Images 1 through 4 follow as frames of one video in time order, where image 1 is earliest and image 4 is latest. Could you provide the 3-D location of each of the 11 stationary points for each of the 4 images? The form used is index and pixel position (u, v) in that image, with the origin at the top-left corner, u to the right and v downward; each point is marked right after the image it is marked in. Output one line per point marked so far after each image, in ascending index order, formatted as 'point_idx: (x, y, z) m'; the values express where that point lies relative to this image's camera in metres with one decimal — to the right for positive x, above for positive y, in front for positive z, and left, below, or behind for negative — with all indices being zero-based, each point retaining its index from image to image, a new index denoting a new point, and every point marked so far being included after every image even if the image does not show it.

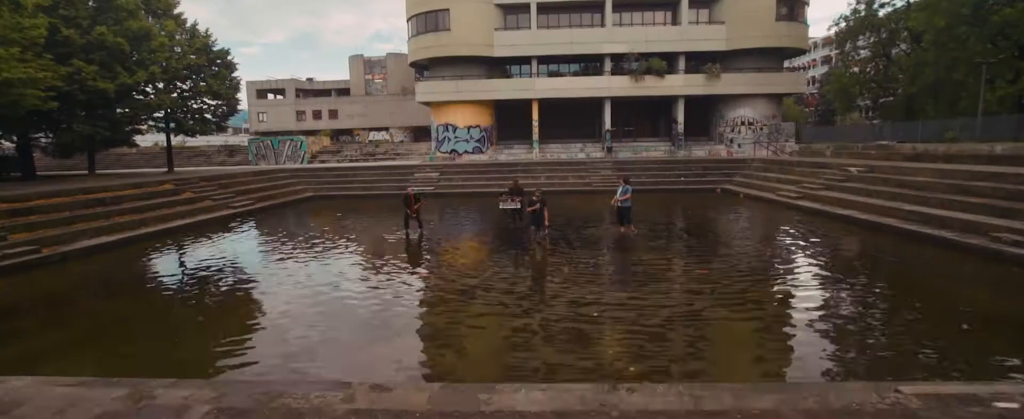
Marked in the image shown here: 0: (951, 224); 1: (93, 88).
0: (+8.7, -0.3, +9.9) m
1: (-12.3, +3.6, +14.6) m
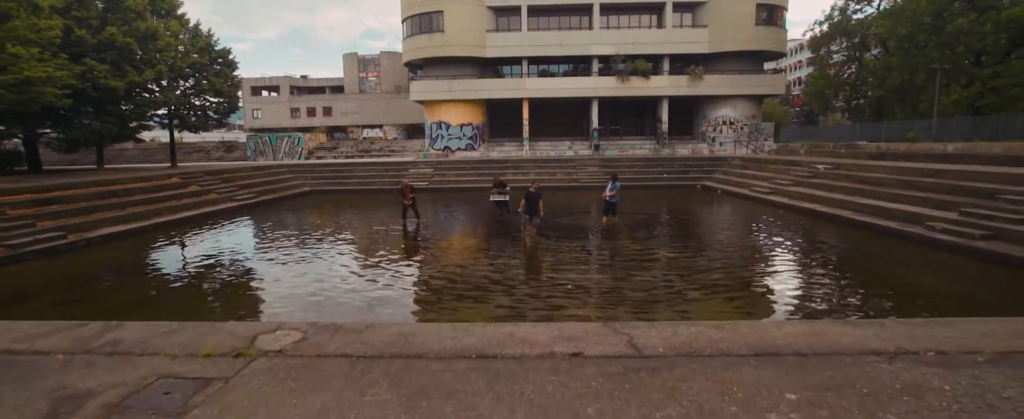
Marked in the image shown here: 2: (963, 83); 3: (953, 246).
0: (+8.5, -0.1, +10.9) m
1: (-12.6, +3.8, +15.3) m
2: (+15.2, +4.3, +16.7) m
3: (+7.8, -0.6, +8.7) m
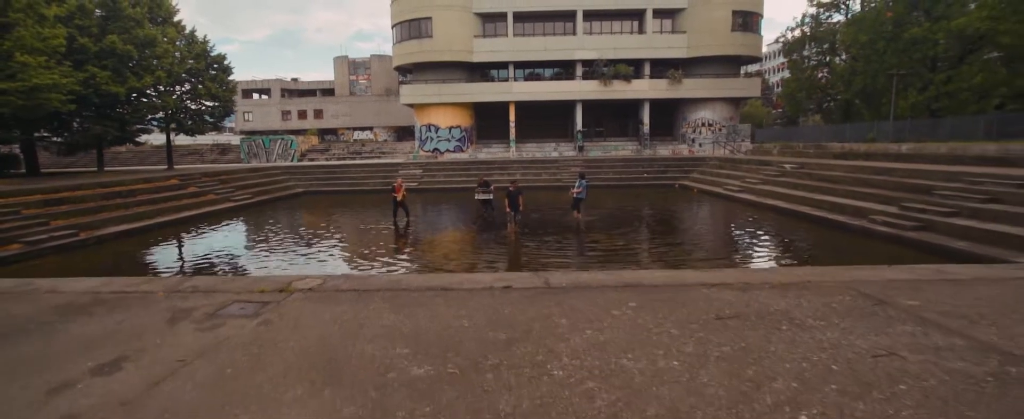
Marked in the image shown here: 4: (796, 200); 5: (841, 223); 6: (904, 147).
0: (+8.1, 0.0, +11.9) m
1: (-13.1, +3.8, +15.9) m
2: (+14.7, +4.4, +17.8) m
3: (+7.4, -0.5, +9.7) m
4: (+8.2, +0.3, +14.2) m
5: (+7.5, -0.3, +11.3) m
6: (+12.1, +1.9, +15.3) m
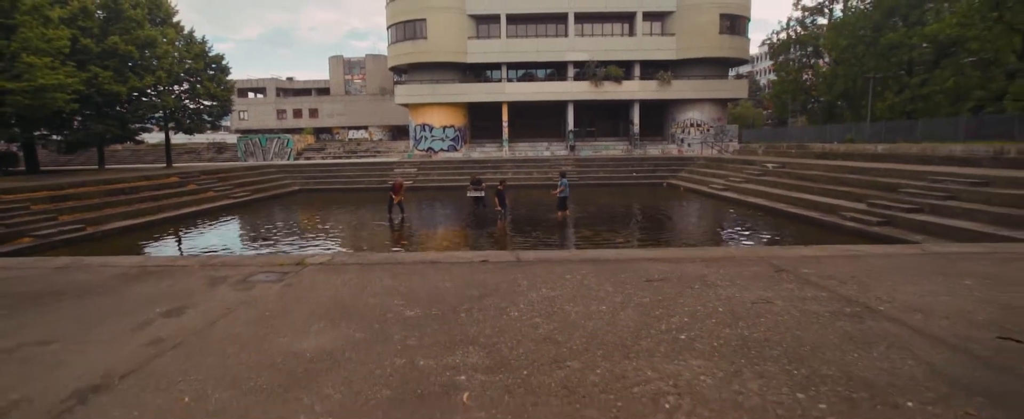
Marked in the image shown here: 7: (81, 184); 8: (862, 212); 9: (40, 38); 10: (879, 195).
0: (+7.8, +0.1, +12.5) m
1: (-13.3, +3.9, +16.3) m
2: (+14.4, +4.5, +18.5) m
3: (+7.2, -0.5, +10.3) m
4: (+7.9, +0.3, +14.8) m
5: (+7.3, -0.2, +11.9) m
6: (+11.8, +2.0, +15.9) m
7: (-11.7, +0.7, +13.4) m
8: (+7.9, -0.1, +11.0) m
9: (-12.6, +4.6, +13.2) m
10: (+8.6, +0.3, +11.5) m
